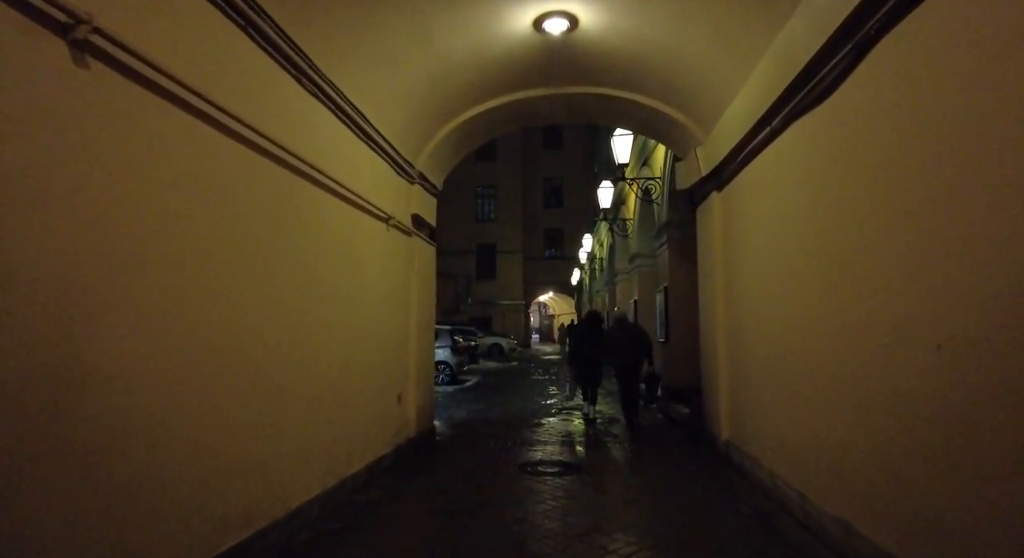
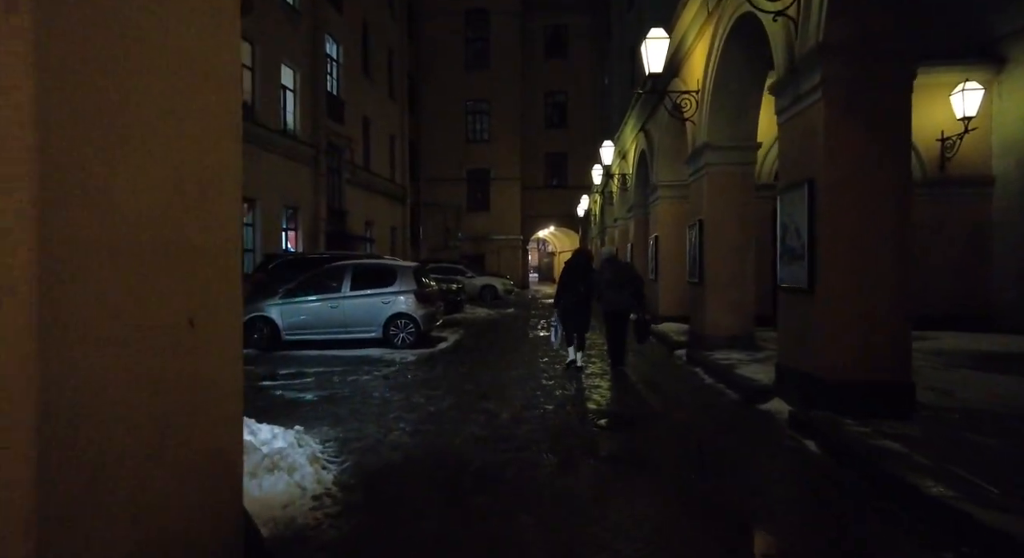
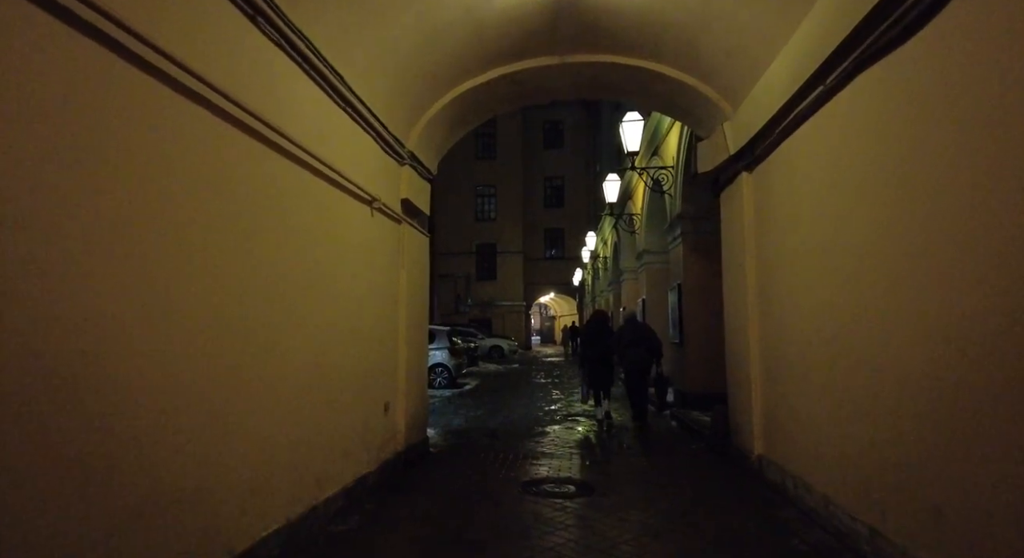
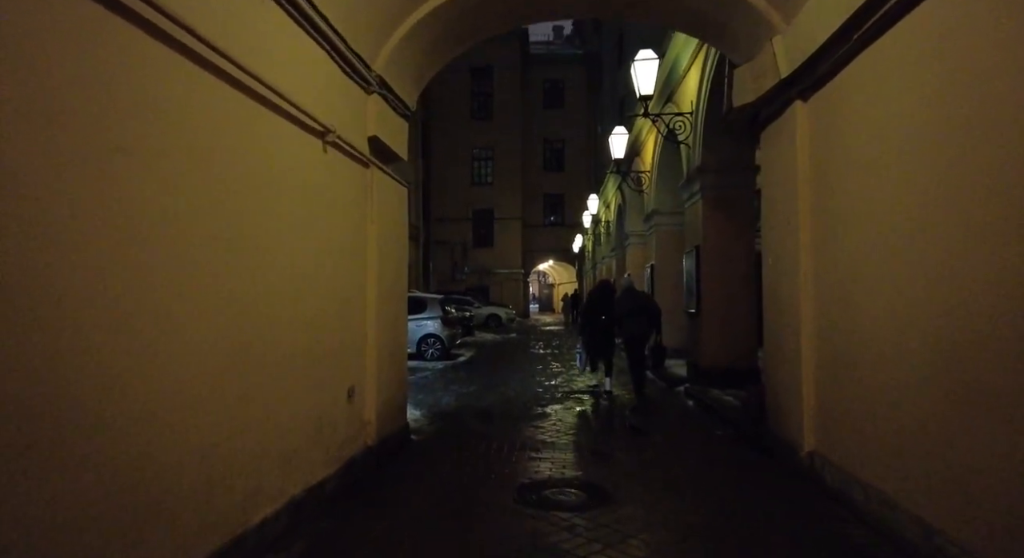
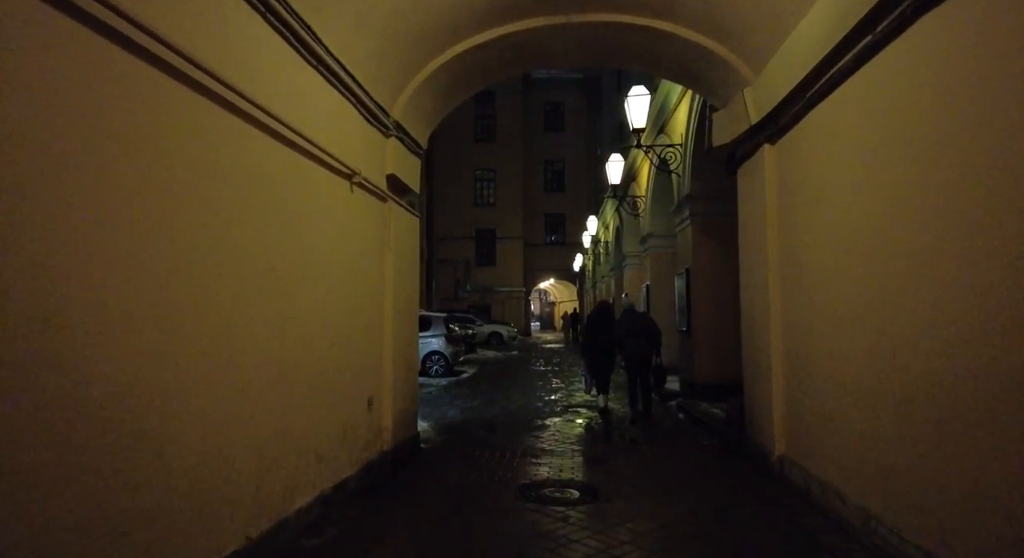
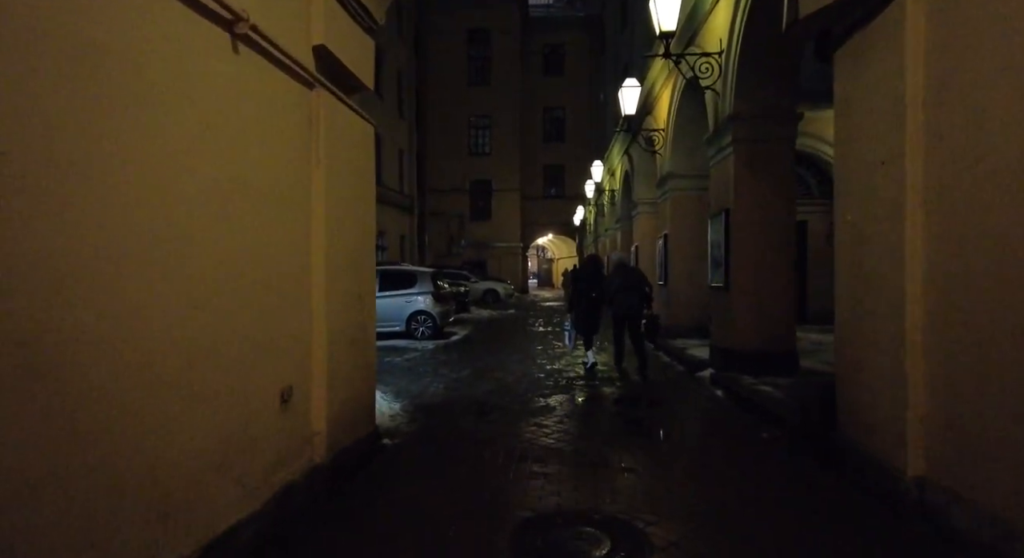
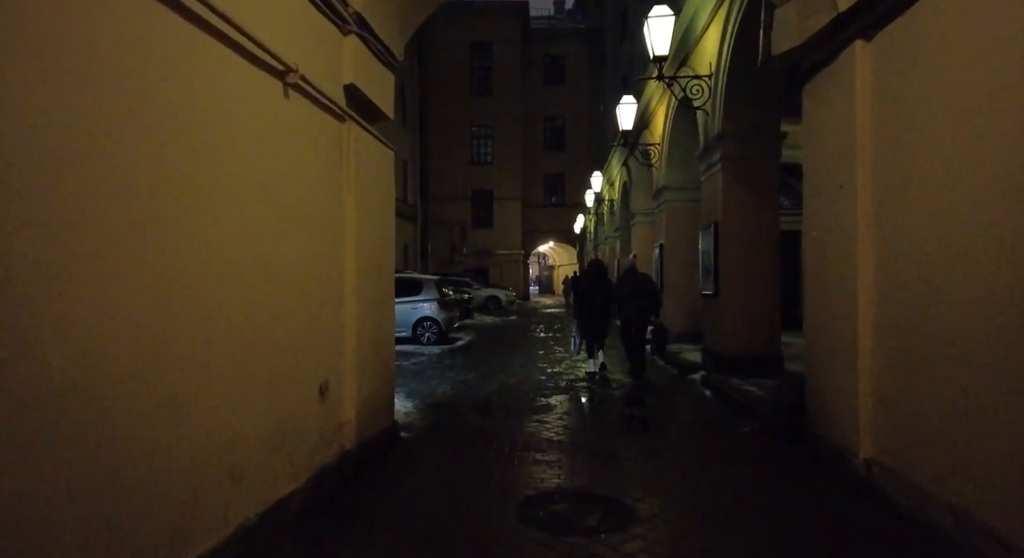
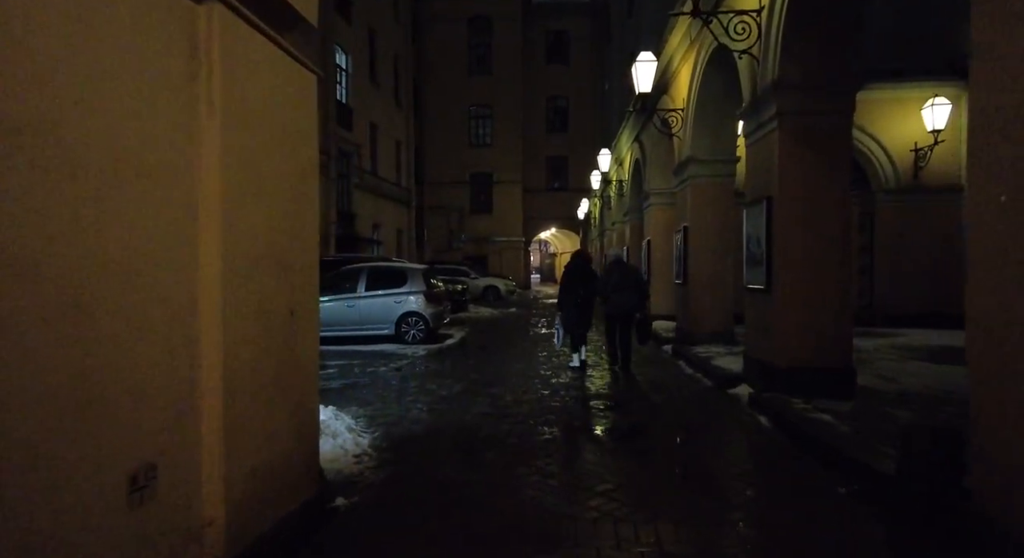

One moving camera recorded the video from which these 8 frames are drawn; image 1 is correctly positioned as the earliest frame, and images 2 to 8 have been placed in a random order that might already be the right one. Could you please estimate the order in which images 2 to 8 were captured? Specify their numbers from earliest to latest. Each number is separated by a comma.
3, 5, 4, 7, 6, 8, 2
